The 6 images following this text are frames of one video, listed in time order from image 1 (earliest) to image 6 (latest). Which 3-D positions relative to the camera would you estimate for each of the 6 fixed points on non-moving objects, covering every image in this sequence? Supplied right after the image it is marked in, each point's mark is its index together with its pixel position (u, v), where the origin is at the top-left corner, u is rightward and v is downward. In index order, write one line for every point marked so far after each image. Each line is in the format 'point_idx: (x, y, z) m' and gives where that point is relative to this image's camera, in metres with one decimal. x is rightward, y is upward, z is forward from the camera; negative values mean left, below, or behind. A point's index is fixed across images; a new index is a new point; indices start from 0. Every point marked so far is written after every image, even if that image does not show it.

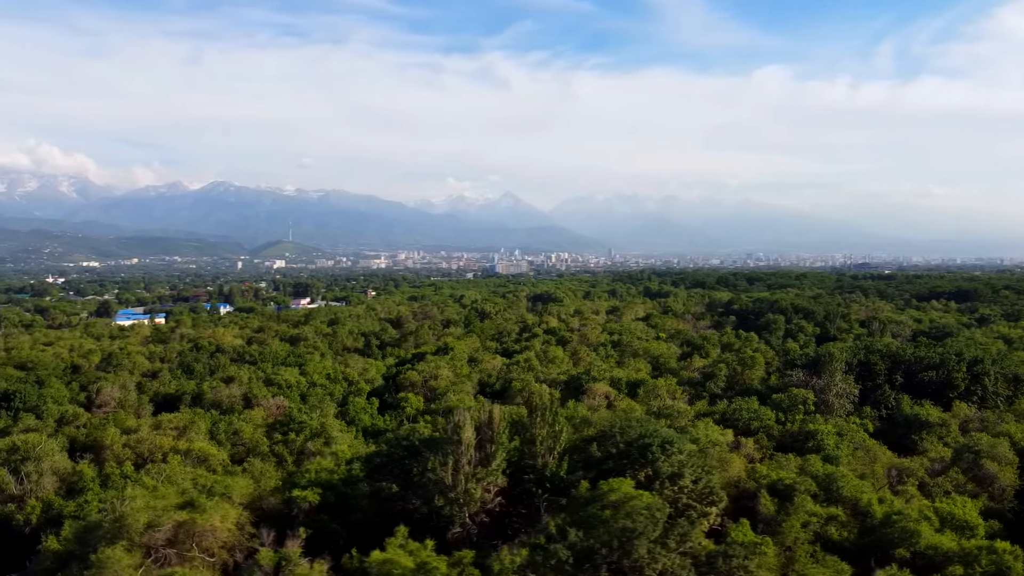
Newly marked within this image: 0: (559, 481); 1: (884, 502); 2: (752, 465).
0: (+0.5, -2.4, +8.1) m
1: (+5.6, -3.2, +9.7) m
2: (+4.6, -3.3, +12.1) m
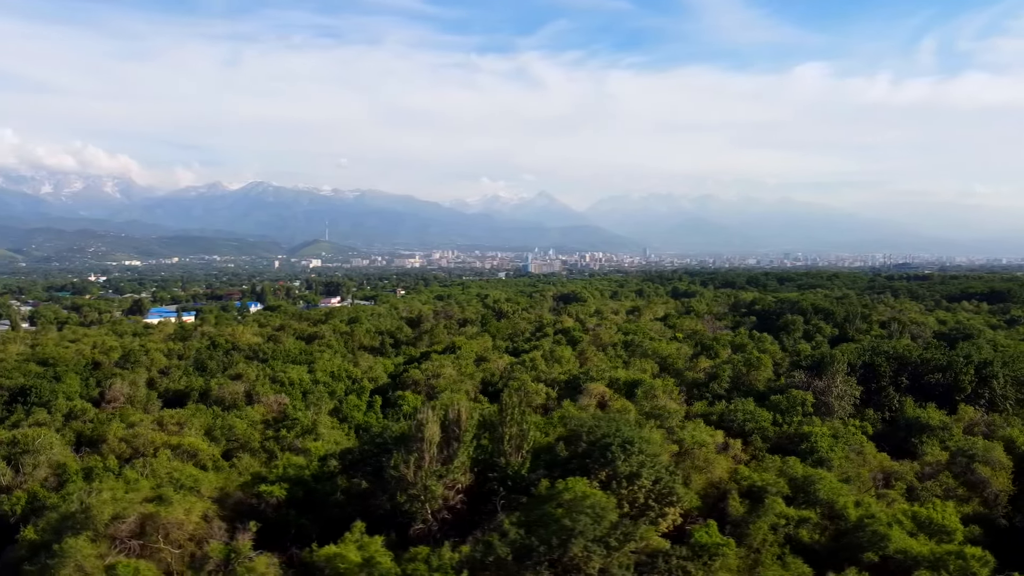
0: (+0.1, -2.4, +8.1) m
1: (+5.2, -3.2, +9.5) m
2: (+4.2, -3.3, +12.0) m
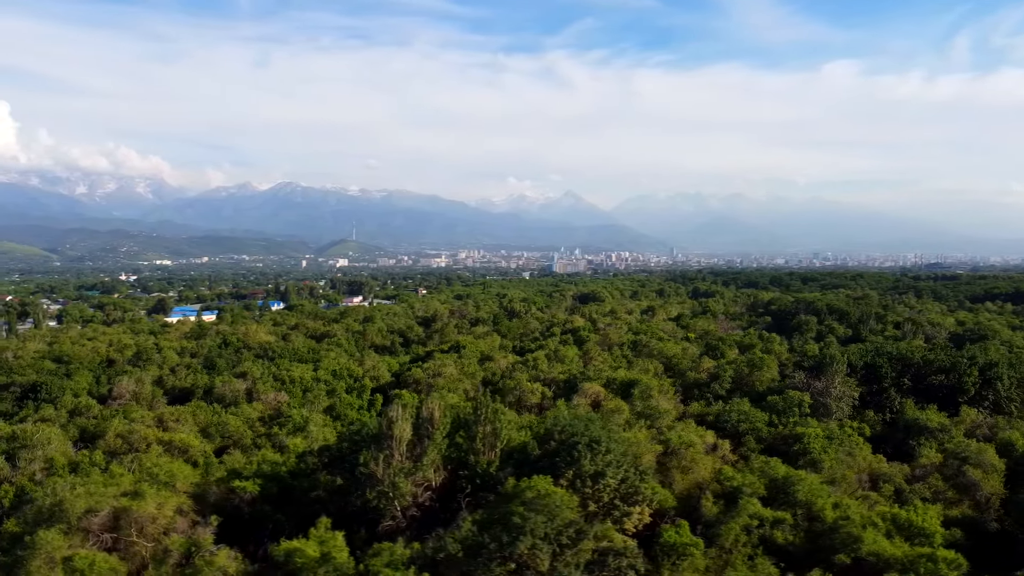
0: (-0.3, -2.4, +8.1) m
1: (+4.9, -3.2, +9.5) m
2: (+3.9, -3.3, +11.9) m
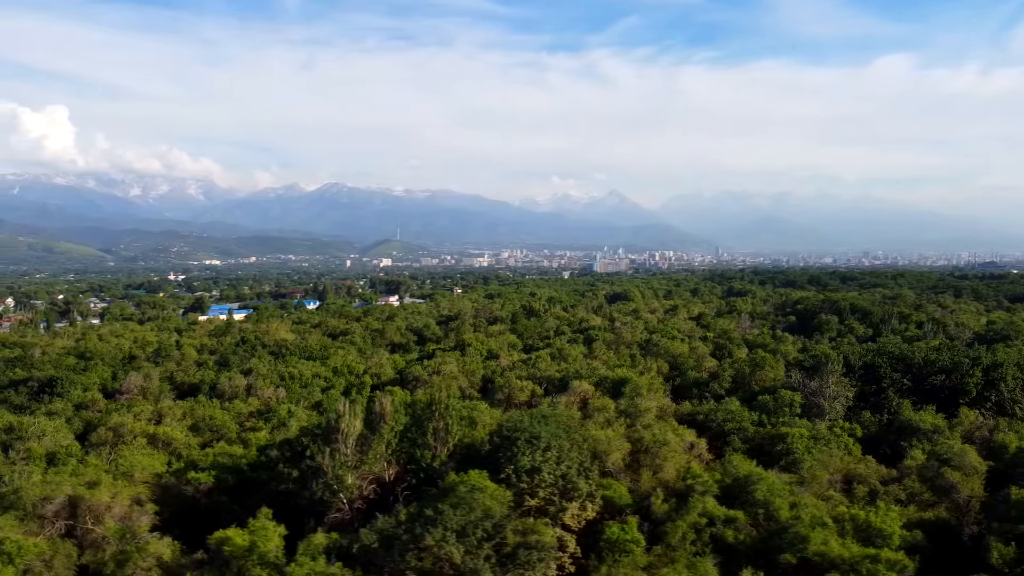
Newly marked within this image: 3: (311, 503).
0: (-1.0, -2.4, +8.3) m
1: (+4.2, -3.2, +9.3) m
2: (+3.4, -3.3, +11.8) m
3: (-2.6, -2.8, +8.3) m
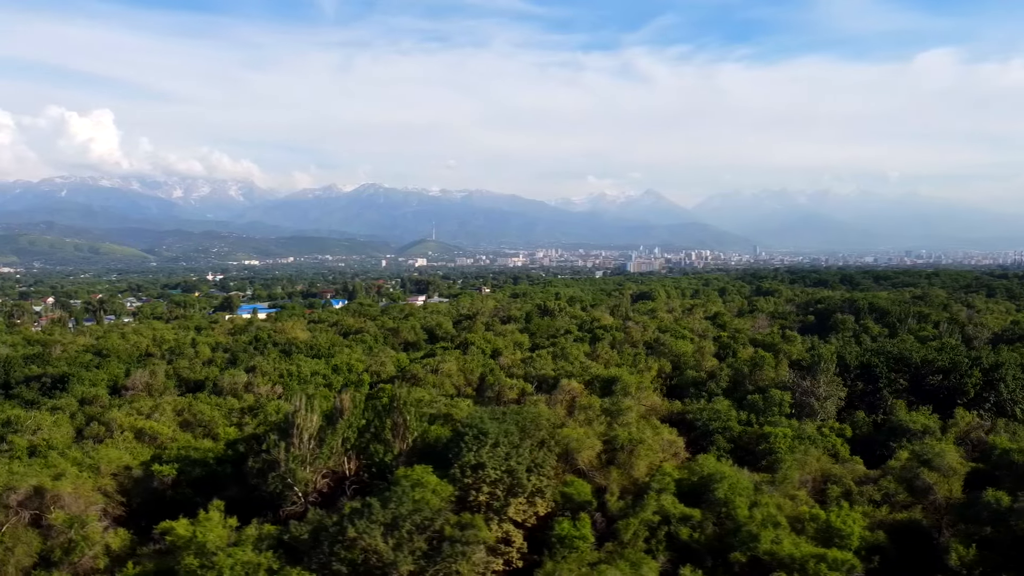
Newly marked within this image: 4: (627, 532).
0: (-1.7, -2.3, +8.4) m
1: (+3.6, -3.1, +9.3) m
2: (+2.9, -3.2, +11.8) m
3: (-3.3, -2.8, +8.5) m
4: (+1.5, -3.2, +8.3) m
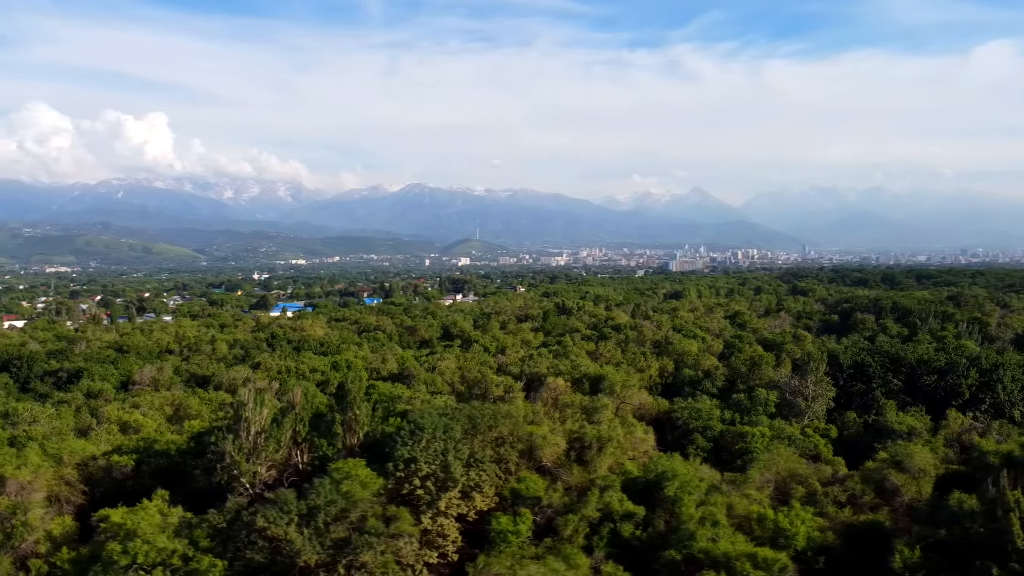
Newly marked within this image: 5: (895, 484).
0: (-2.4, -2.3, +8.6) m
1: (+2.9, -3.1, +9.3) m
2: (+2.2, -3.2, +11.8) m
3: (-4.0, -2.7, +8.7) m
4: (+0.7, -3.2, +8.4) m
5: (+6.5, -3.3, +10.8) m
